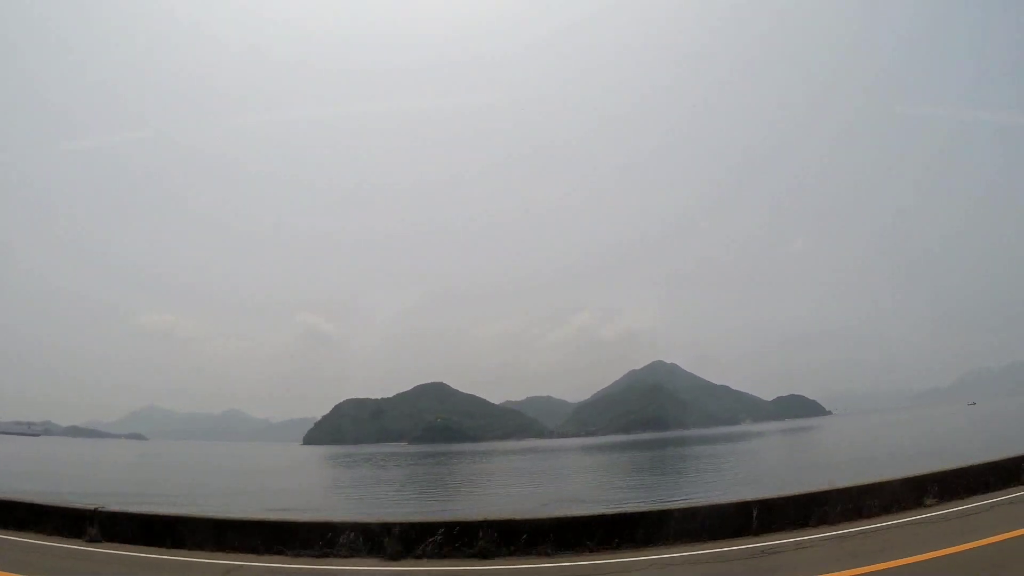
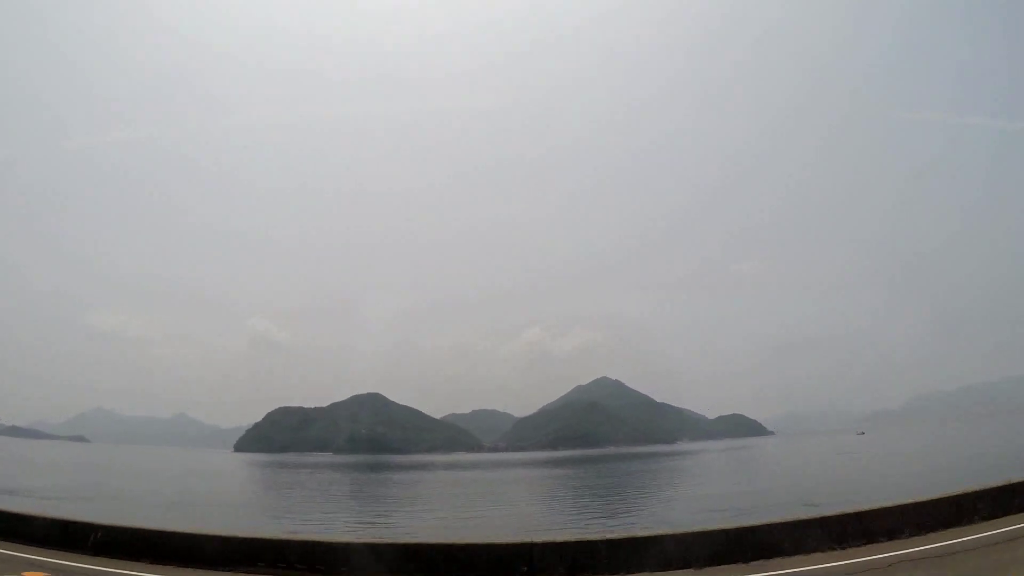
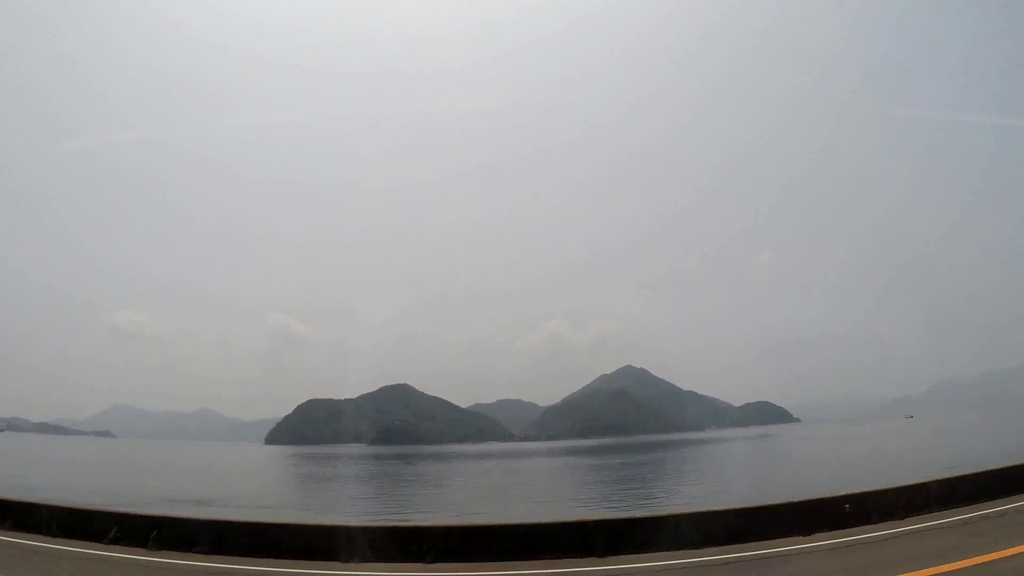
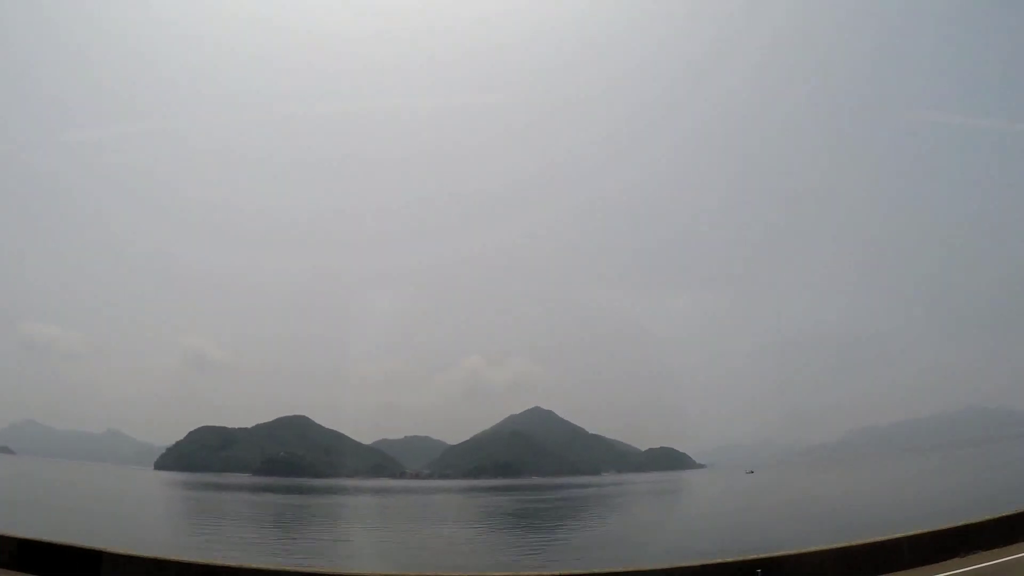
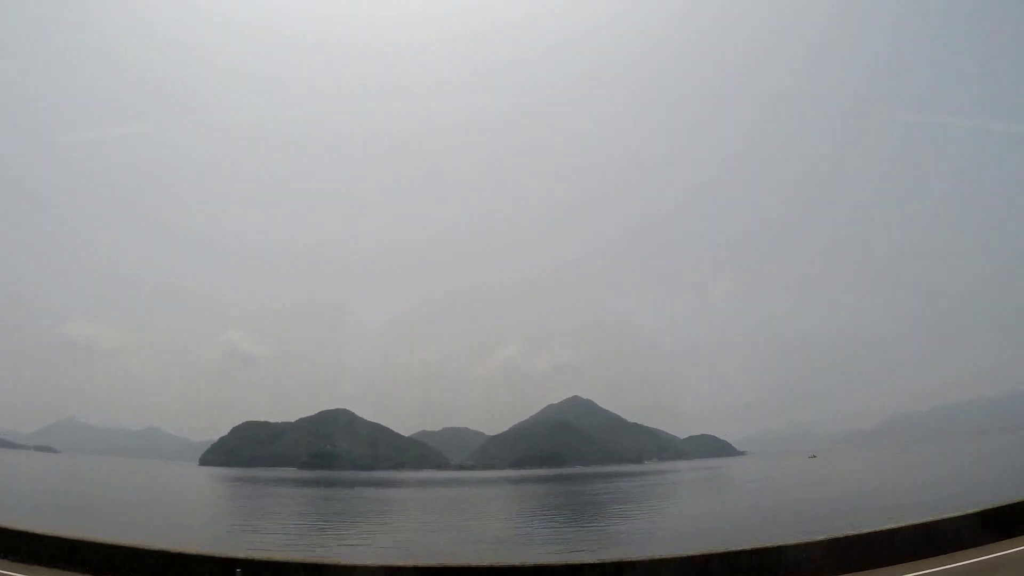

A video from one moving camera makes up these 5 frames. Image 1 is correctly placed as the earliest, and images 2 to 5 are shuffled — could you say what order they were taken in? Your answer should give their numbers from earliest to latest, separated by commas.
3, 2, 5, 4
